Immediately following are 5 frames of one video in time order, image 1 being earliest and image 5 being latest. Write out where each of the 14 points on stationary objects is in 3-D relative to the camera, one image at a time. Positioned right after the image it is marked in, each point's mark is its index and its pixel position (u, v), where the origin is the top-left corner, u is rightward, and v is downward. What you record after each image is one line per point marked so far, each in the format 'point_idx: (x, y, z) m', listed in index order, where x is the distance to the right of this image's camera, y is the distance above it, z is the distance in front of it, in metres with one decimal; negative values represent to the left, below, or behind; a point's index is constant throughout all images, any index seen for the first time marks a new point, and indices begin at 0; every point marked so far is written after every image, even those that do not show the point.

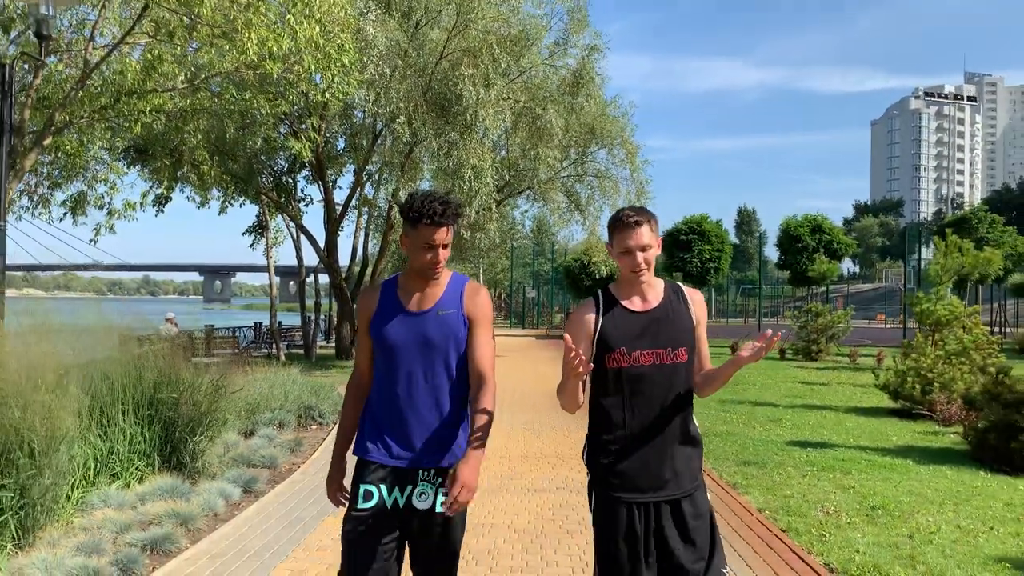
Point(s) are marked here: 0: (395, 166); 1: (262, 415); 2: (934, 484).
0: (-2.2, +2.3, +15.3) m
1: (-2.7, -1.4, +8.9) m
2: (+3.6, -1.7, +6.9) m
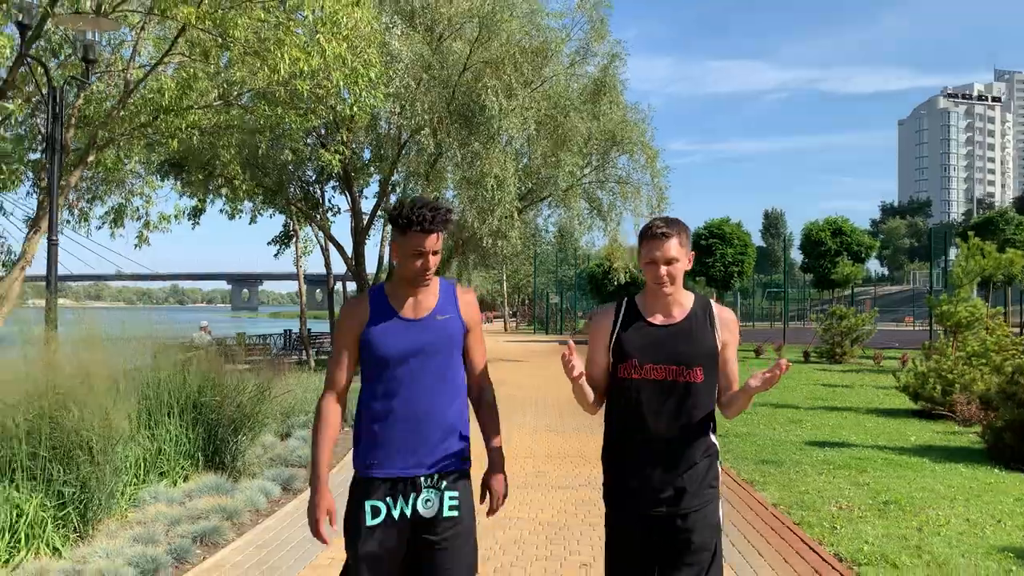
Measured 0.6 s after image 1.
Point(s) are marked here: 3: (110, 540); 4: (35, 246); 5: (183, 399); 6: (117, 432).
0: (-1.8, +2.2, +15.7) m
1: (-2.5, -1.5, +9.3) m
2: (+3.8, -1.7, +7.1) m
3: (-2.6, -1.6, +5.1) m
4: (-5.6, +0.6, +9.3) m
5: (-2.8, -1.0, +7.0) m
6: (-2.8, -1.0, +5.8) m
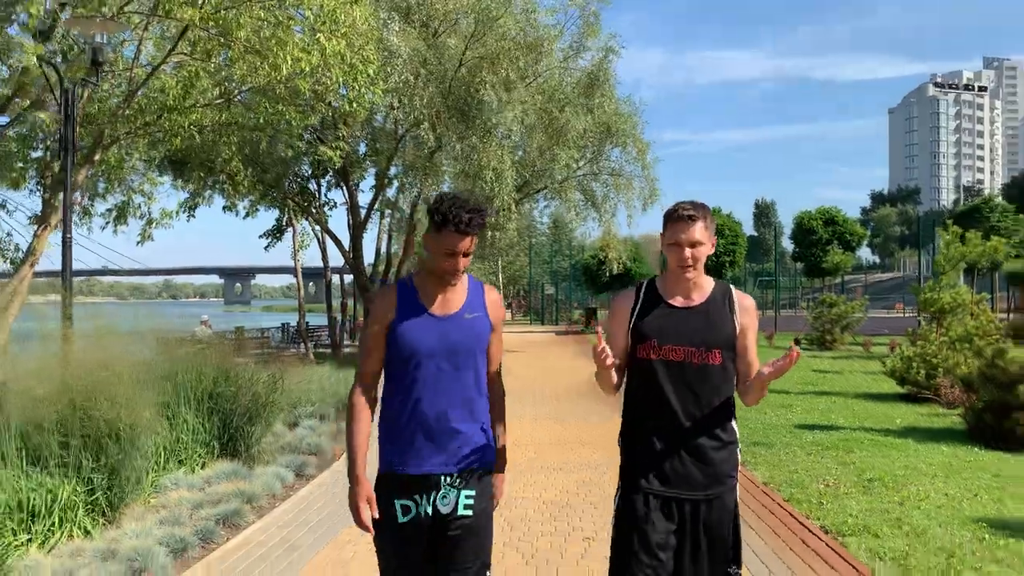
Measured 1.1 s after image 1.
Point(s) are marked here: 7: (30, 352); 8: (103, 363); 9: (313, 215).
0: (-1.9, +2.3, +15.9) m
1: (-2.4, -1.4, +9.6) m
2: (+3.8, -1.6, +7.4) m
3: (-2.5, -1.6, +5.4) m
4: (-5.6, +0.7, +9.6) m
5: (-2.8, -0.9, +7.3) m
6: (-2.7, -1.0, +6.0) m
7: (-3.5, -0.4, +6.1) m
8: (-3.1, -0.5, +6.3) m
9: (-4.7, +1.7, +19.2) m
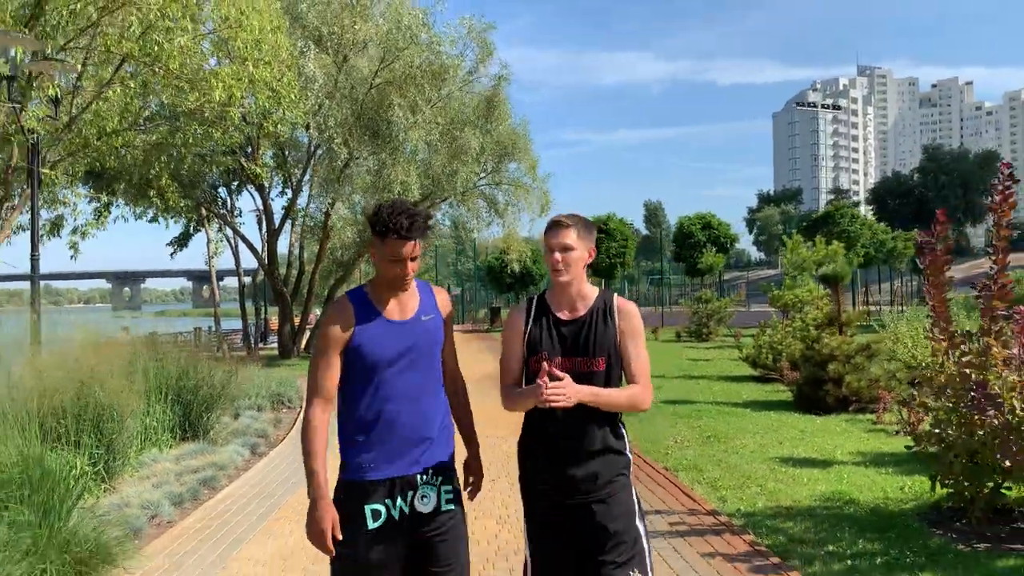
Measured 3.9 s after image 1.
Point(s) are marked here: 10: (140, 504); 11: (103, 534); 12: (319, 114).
0: (-3.8, +2.2, +17.3) m
1: (-3.6, -1.5, +11.0) m
2: (+2.9, -1.6, +9.5) m
3: (-3.2, -1.7, +6.8) m
4: (-6.8, +0.5, +10.5) m
5: (-3.7, -1.0, +8.6) m
6: (-3.5, -1.1, +7.4) m
7: (-4.2, -0.5, +7.3) m
8: (-3.9, -0.7, +7.6) m
9: (-7.1, +1.6, +20.2) m
10: (-2.8, -1.6, +6.1) m
11: (-2.4, -1.5, +4.8) m
12: (-4.0, +3.6, +16.6) m
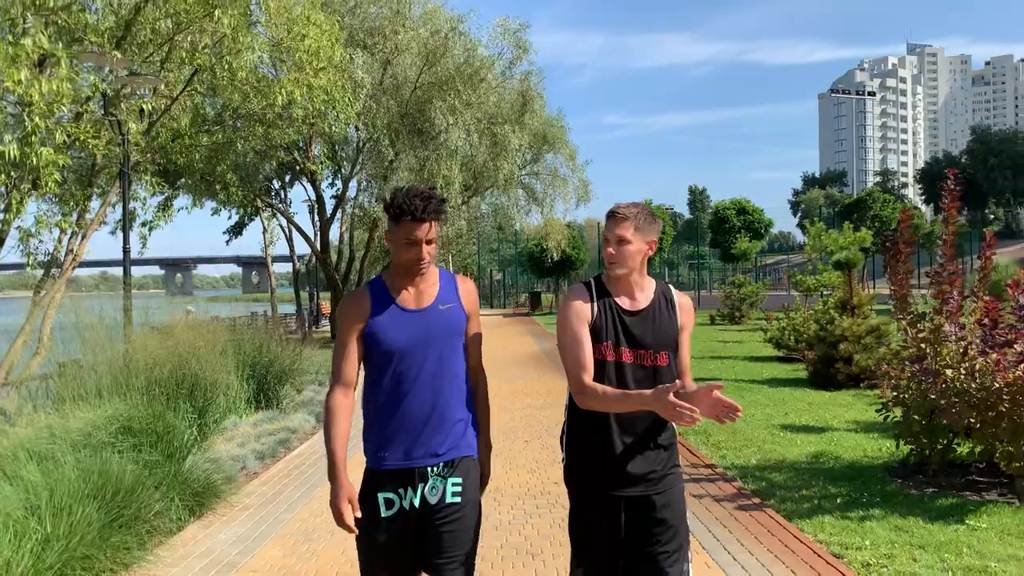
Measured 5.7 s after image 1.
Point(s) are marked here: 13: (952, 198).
0: (-3.0, +2.5, +18.4) m
1: (-3.1, -1.3, +12.2) m
2: (+3.3, -1.4, +10.4) m
3: (-2.9, -1.5, +8.0) m
4: (-6.3, +0.7, +11.9) m
5: (-3.3, -0.9, +9.9) m
6: (-3.1, -1.0, +8.6) m
7: (-3.9, -0.4, +8.6) m
8: (-3.6, -0.5, +8.9) m
9: (-6.1, +2.0, +21.6) m
10: (-2.5, -1.5, +7.3) m
11: (-2.2, -1.4, +6.0) m
12: (-3.2, +3.9, +17.8) m
13: (+3.2, +0.7, +6.0) m
